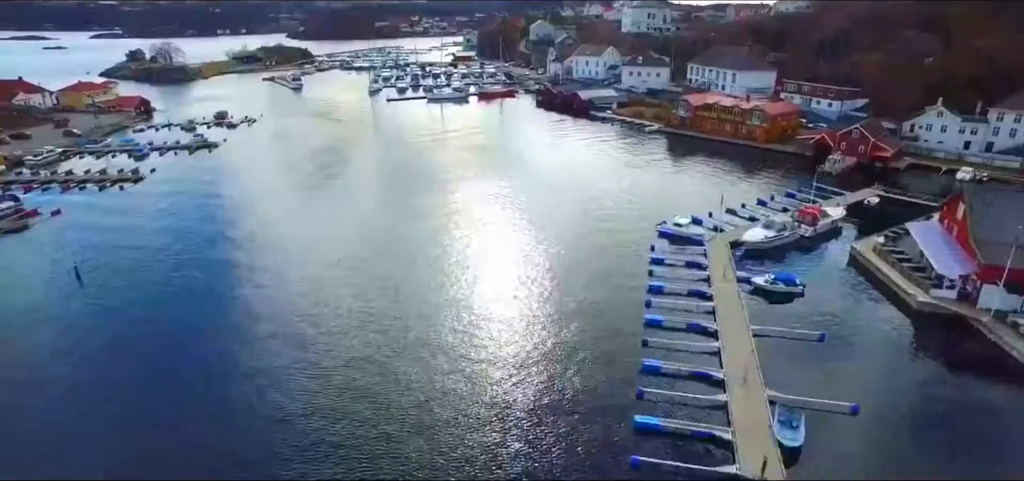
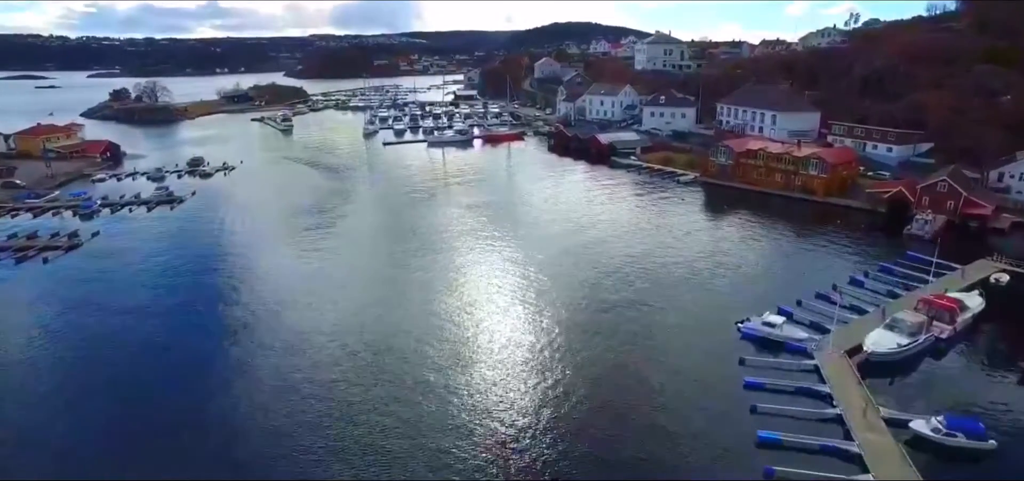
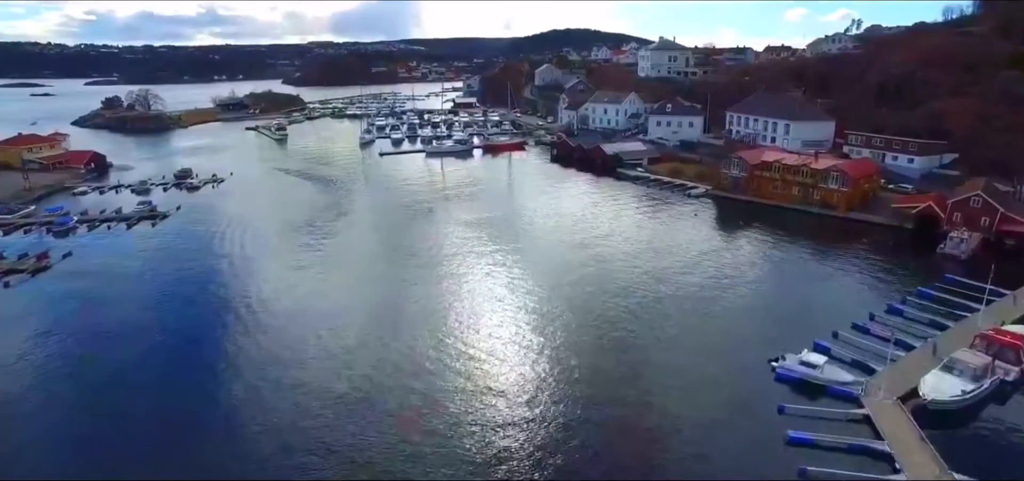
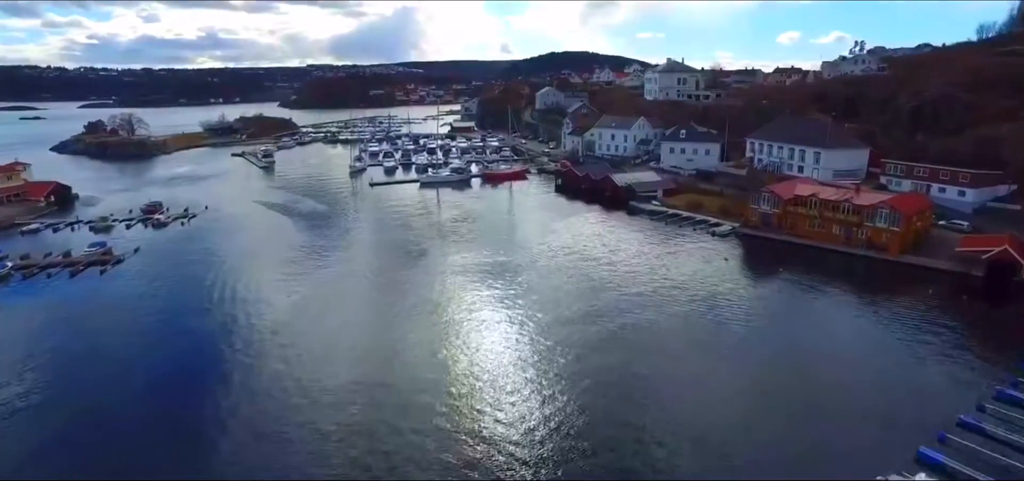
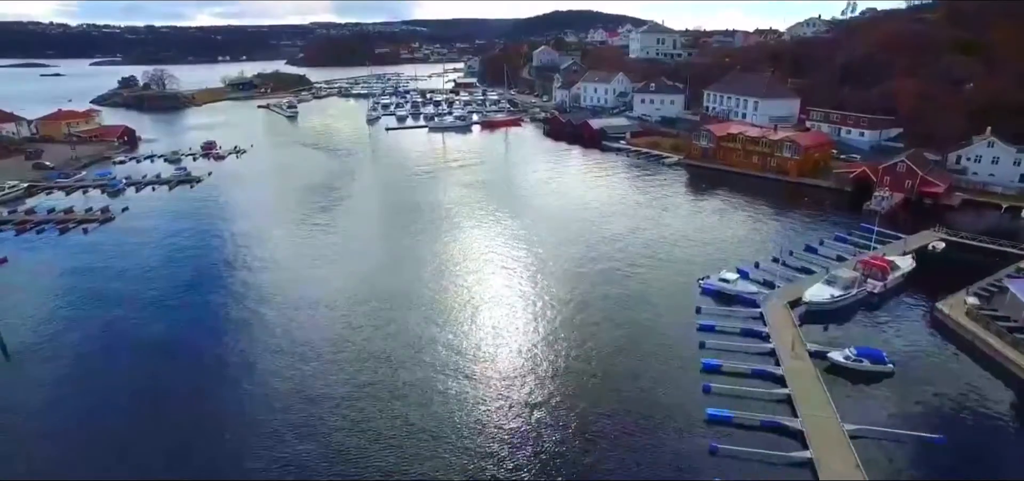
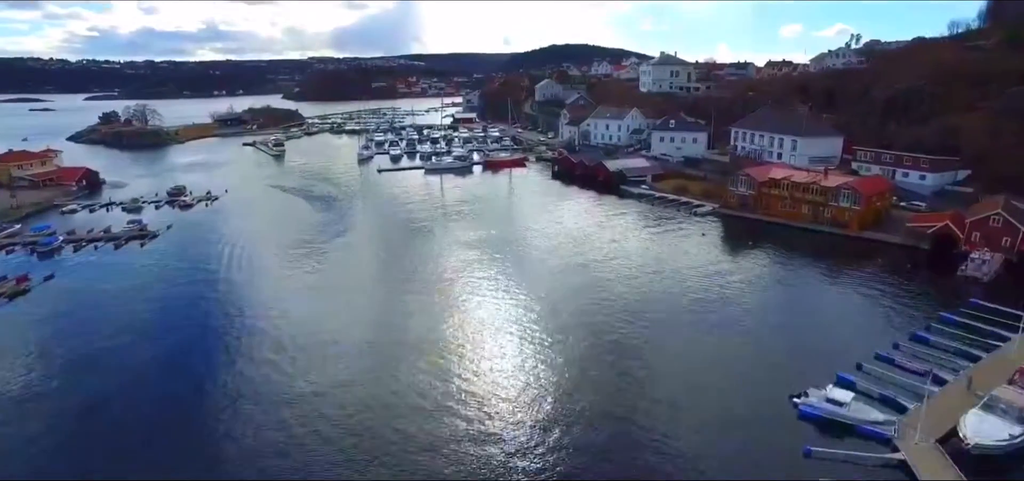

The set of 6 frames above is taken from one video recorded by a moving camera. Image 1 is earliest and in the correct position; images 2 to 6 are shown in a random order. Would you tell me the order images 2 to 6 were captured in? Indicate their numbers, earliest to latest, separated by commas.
5, 2, 3, 6, 4
